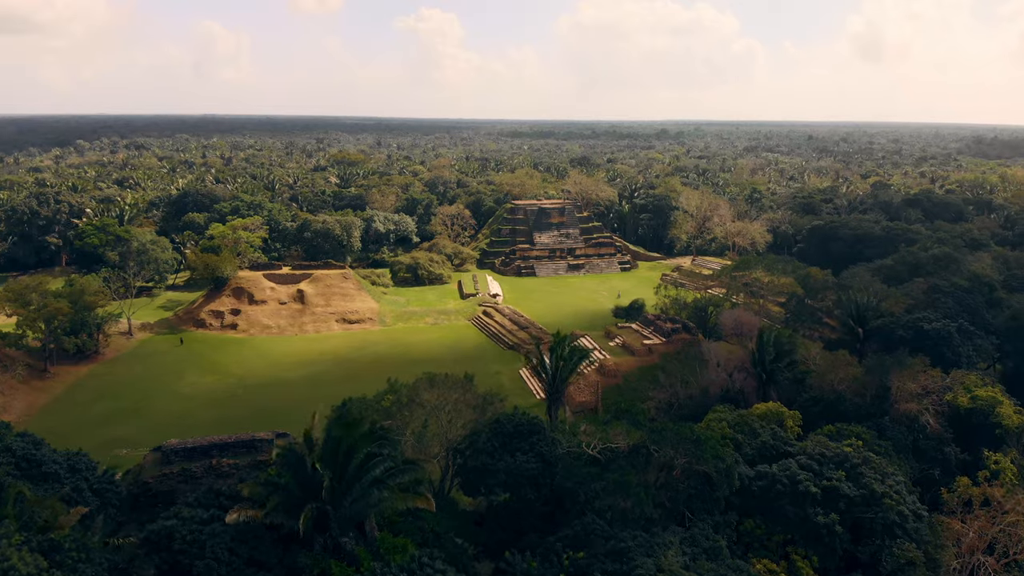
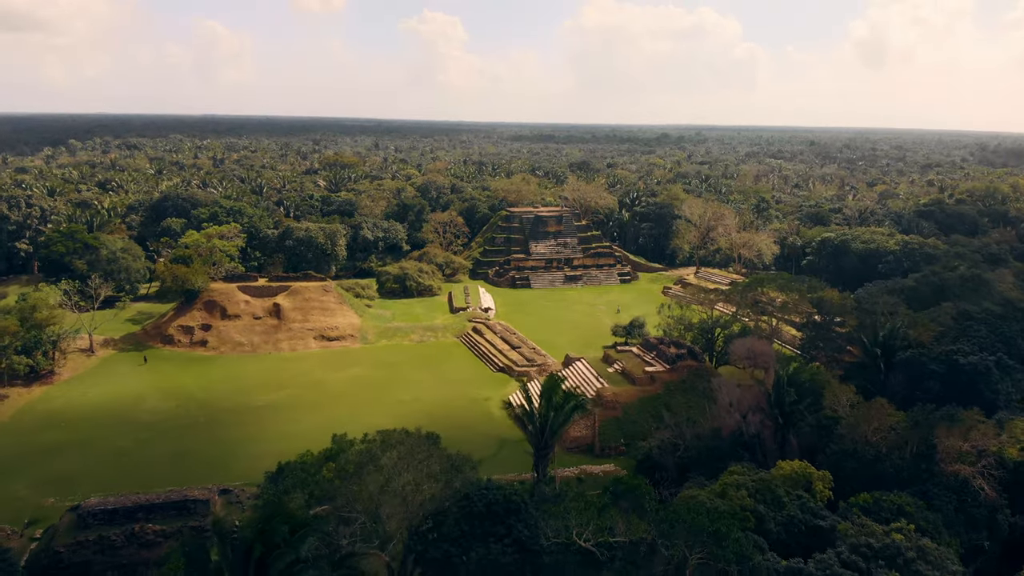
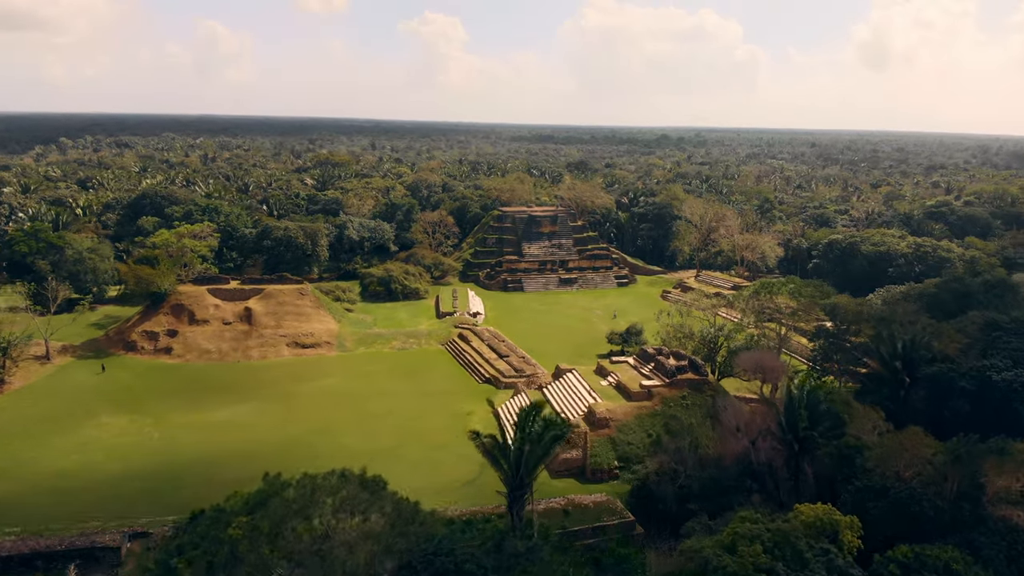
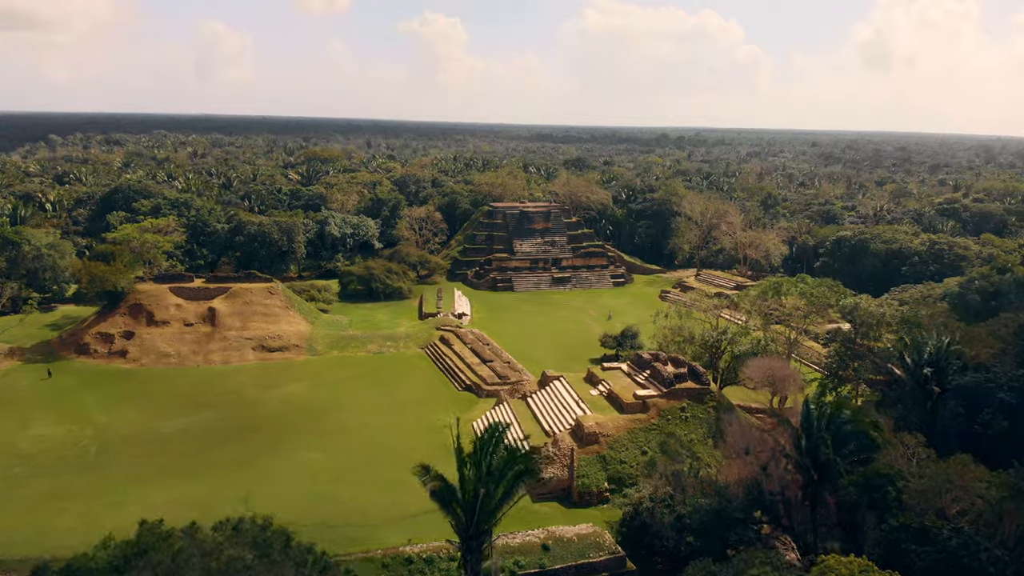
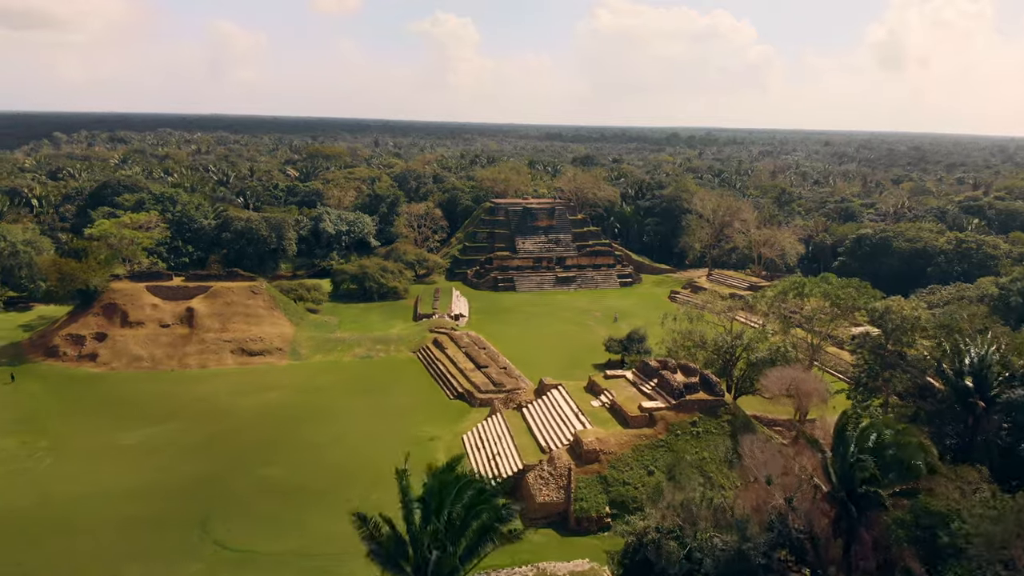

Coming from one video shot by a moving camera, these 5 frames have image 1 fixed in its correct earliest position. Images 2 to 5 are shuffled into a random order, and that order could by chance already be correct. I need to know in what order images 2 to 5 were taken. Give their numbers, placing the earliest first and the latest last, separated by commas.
2, 3, 4, 5
